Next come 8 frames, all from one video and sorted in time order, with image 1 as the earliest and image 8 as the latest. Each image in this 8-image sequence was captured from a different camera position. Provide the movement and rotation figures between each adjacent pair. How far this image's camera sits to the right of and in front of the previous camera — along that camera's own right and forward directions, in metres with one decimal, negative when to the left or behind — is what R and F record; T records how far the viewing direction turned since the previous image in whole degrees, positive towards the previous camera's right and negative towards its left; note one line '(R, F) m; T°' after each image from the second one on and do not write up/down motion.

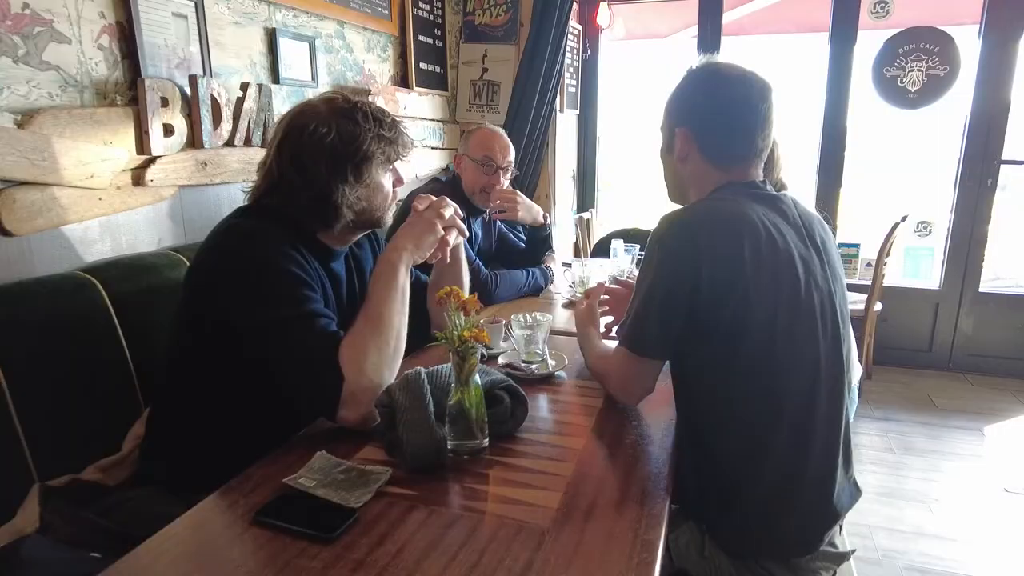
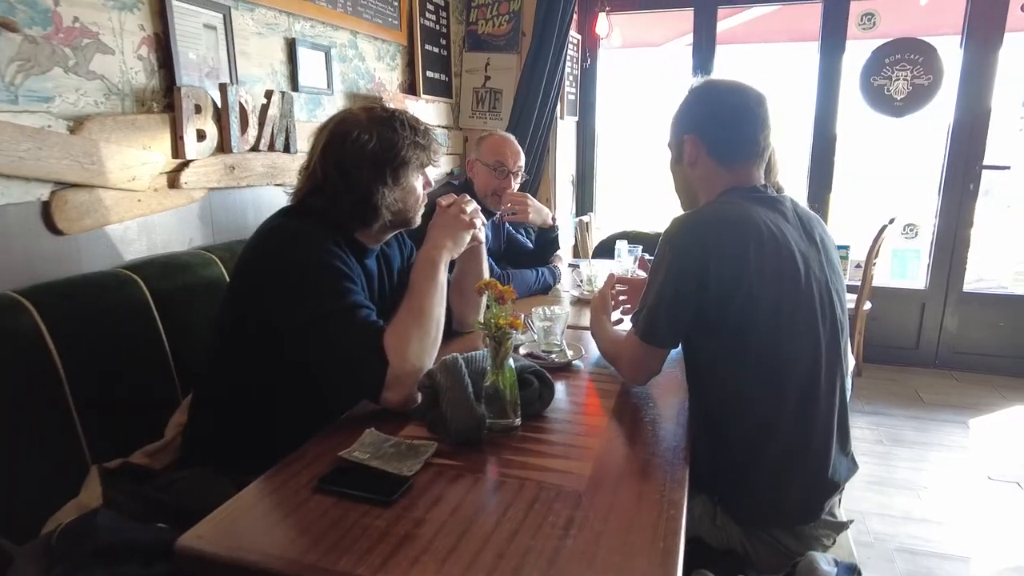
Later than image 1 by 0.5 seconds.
(-0.1, -0.1) m; +1°
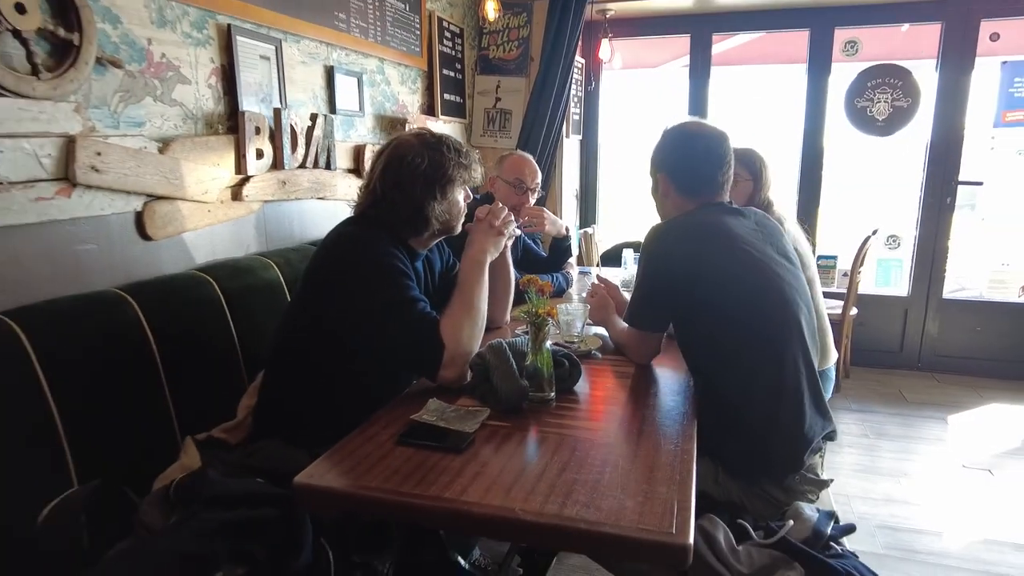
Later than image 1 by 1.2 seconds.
(-0.1, -0.2) m; +1°
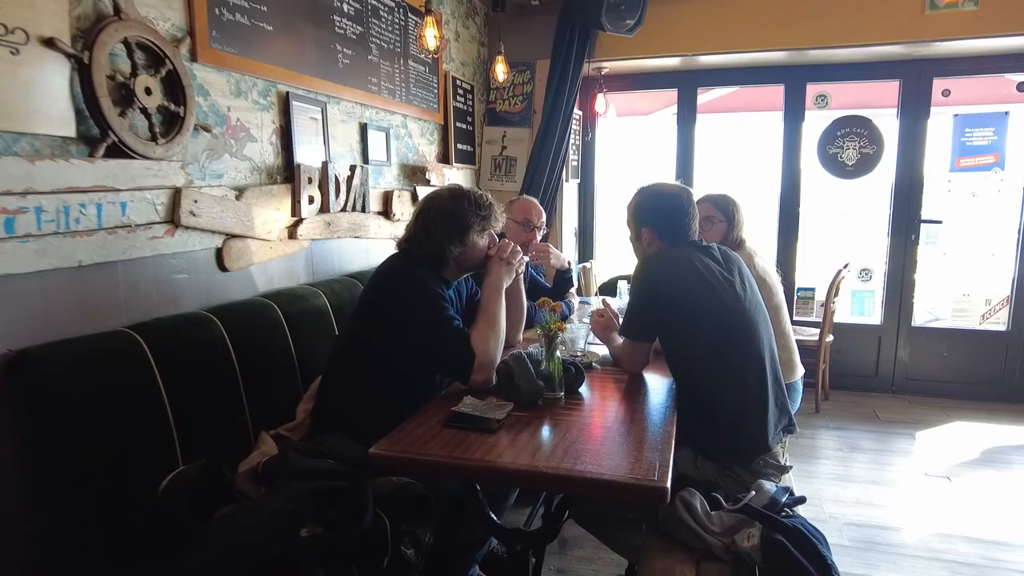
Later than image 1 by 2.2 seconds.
(0.0, -0.3) m; 0°
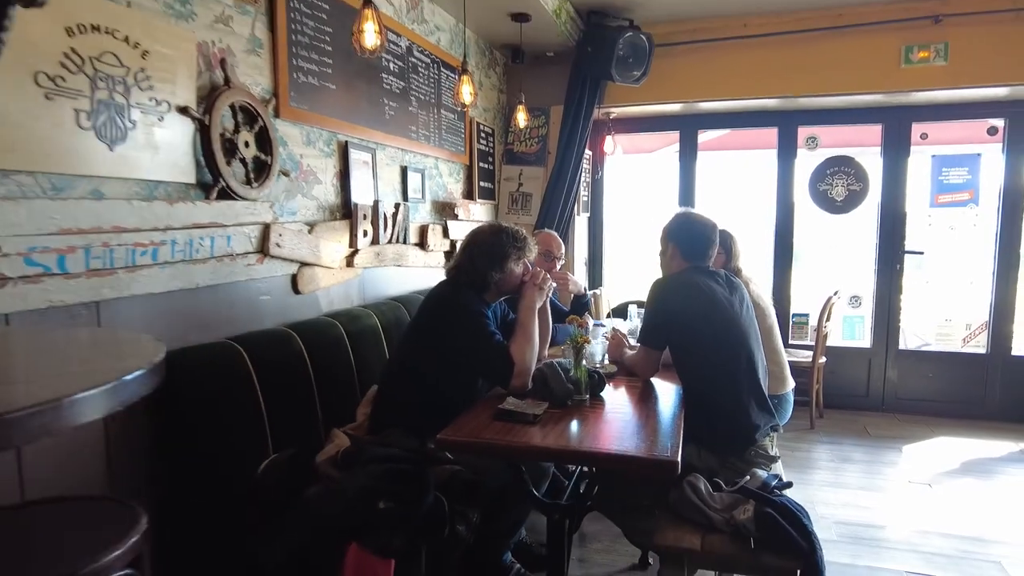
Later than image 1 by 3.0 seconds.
(-0.1, -0.3) m; 0°
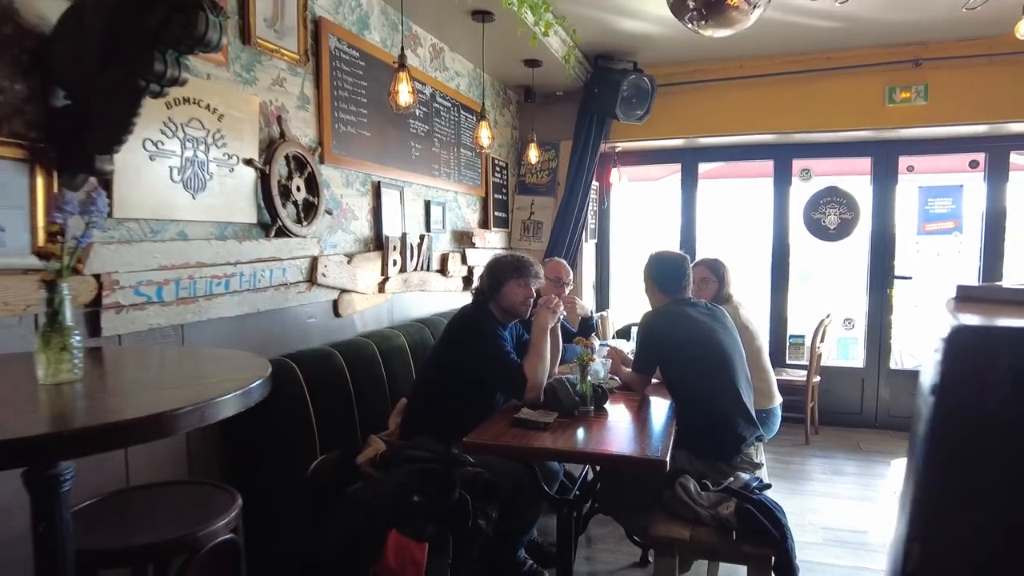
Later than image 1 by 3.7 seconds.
(0.0, -0.3) m; -1°
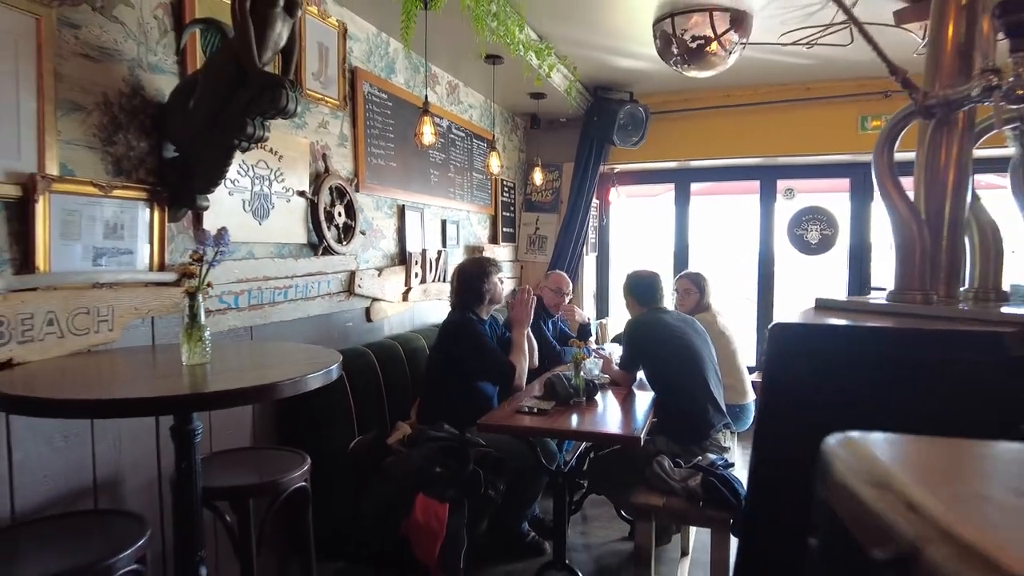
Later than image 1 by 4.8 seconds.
(0.0, -0.4) m; -1°
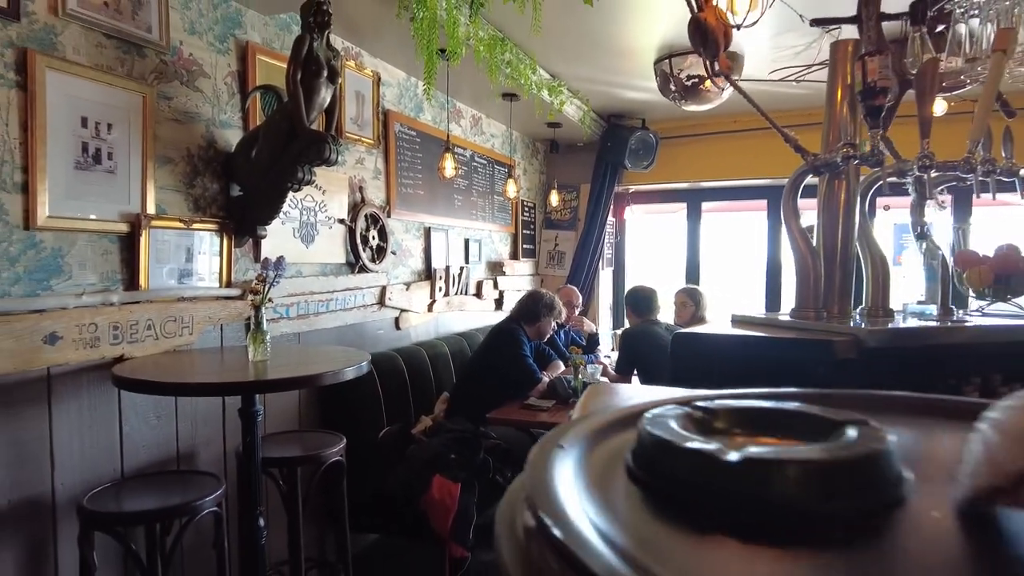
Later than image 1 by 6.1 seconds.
(+0.1, -0.4) m; -3°
